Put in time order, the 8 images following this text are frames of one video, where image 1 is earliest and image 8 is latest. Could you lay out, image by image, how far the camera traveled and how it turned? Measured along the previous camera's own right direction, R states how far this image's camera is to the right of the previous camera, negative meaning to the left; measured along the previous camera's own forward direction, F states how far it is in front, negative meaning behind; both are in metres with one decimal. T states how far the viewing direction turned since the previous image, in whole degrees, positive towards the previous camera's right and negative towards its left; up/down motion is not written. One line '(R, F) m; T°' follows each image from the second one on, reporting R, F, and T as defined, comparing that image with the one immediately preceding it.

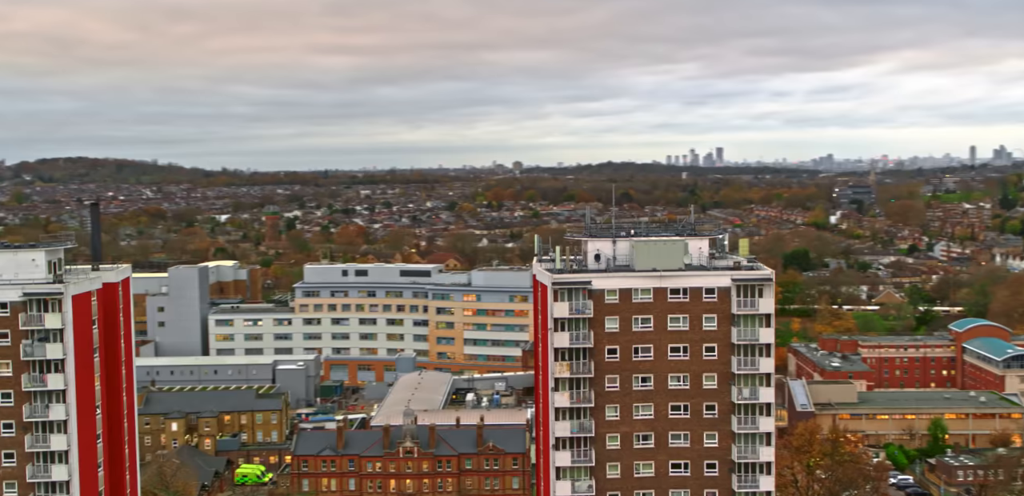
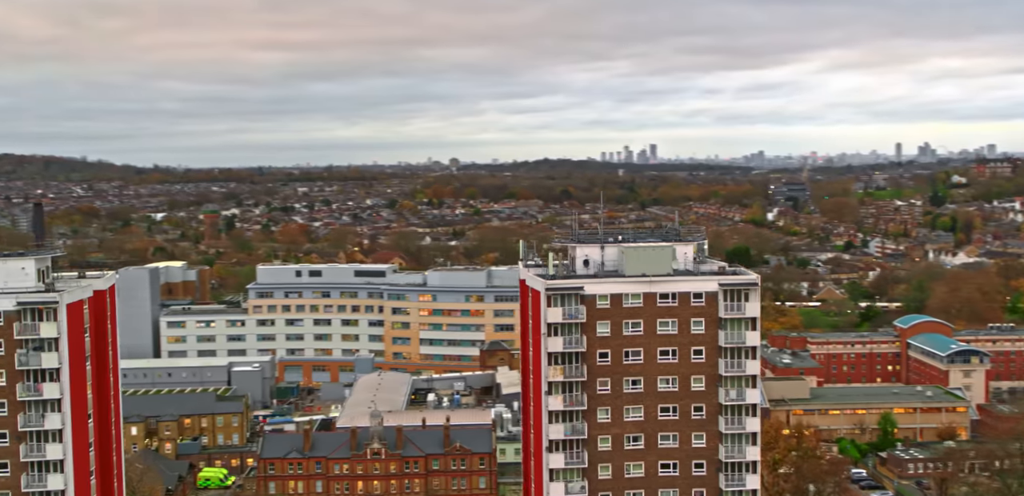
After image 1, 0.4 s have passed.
(-0.7, -0.3) m; +3°
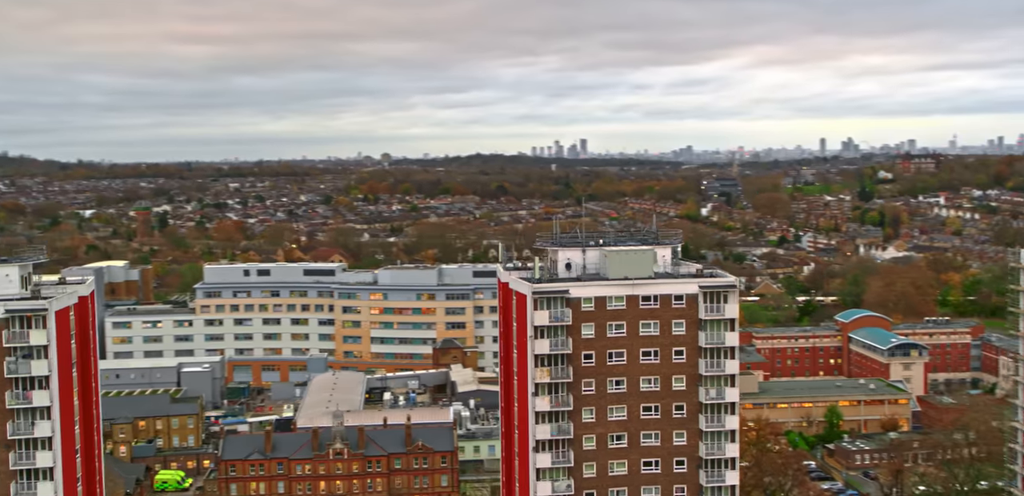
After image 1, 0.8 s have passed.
(-0.7, -0.3) m; +4°
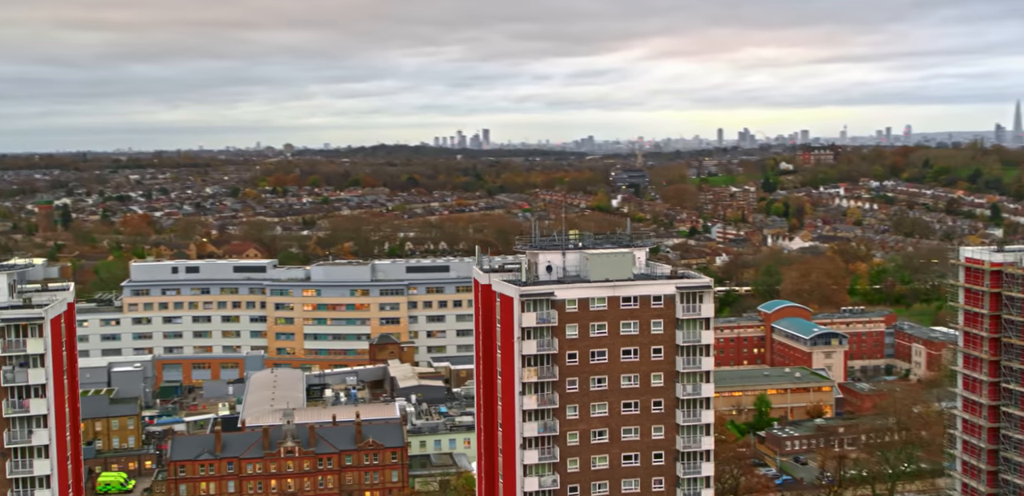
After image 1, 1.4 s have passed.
(-1.1, -0.5) m; +5°
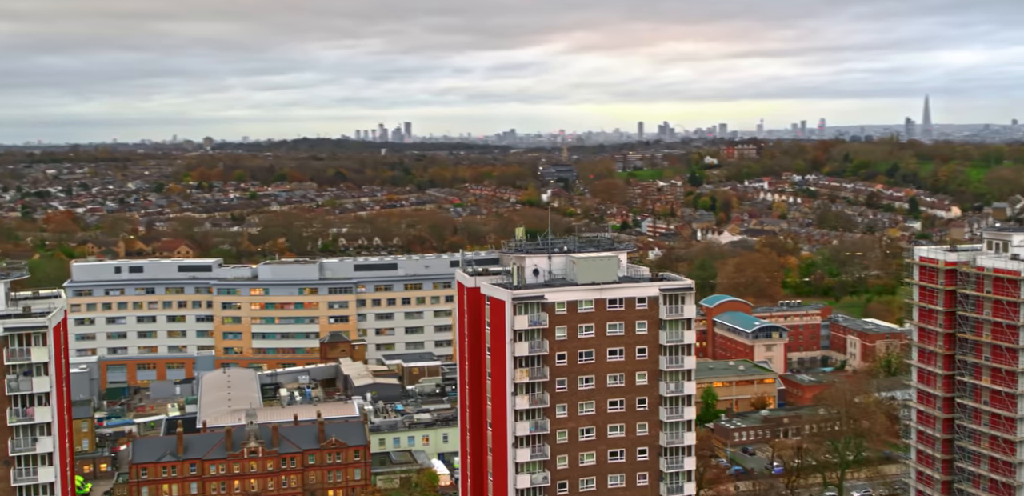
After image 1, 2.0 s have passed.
(-1.0, -0.5) m; +4°
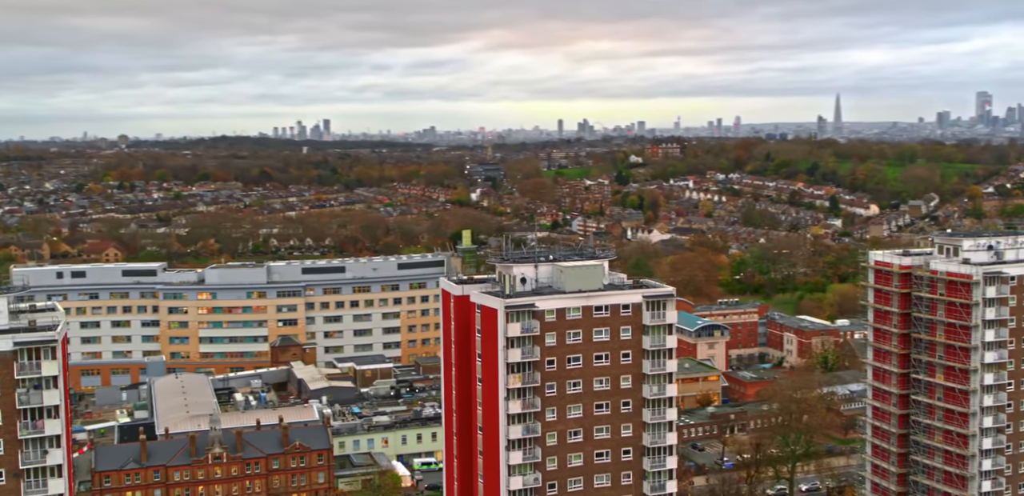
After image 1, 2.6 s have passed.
(-1.0, -0.6) m; +4°
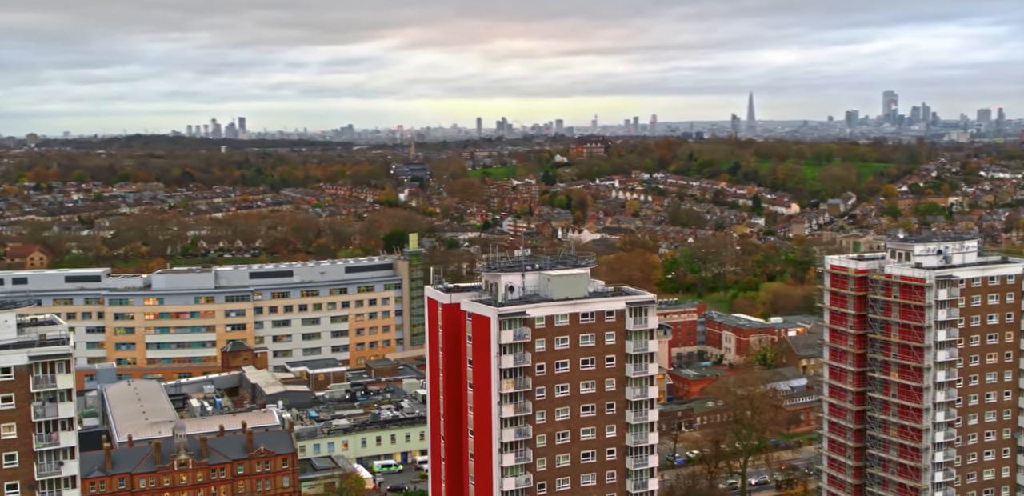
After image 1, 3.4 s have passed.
(-1.1, -0.7) m; +4°
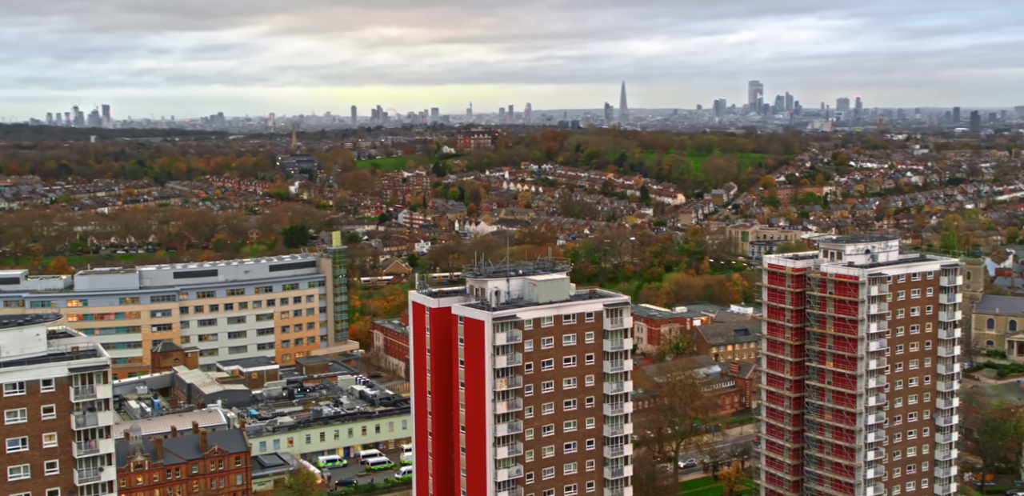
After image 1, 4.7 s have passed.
(-1.8, -1.4) m; +6°
